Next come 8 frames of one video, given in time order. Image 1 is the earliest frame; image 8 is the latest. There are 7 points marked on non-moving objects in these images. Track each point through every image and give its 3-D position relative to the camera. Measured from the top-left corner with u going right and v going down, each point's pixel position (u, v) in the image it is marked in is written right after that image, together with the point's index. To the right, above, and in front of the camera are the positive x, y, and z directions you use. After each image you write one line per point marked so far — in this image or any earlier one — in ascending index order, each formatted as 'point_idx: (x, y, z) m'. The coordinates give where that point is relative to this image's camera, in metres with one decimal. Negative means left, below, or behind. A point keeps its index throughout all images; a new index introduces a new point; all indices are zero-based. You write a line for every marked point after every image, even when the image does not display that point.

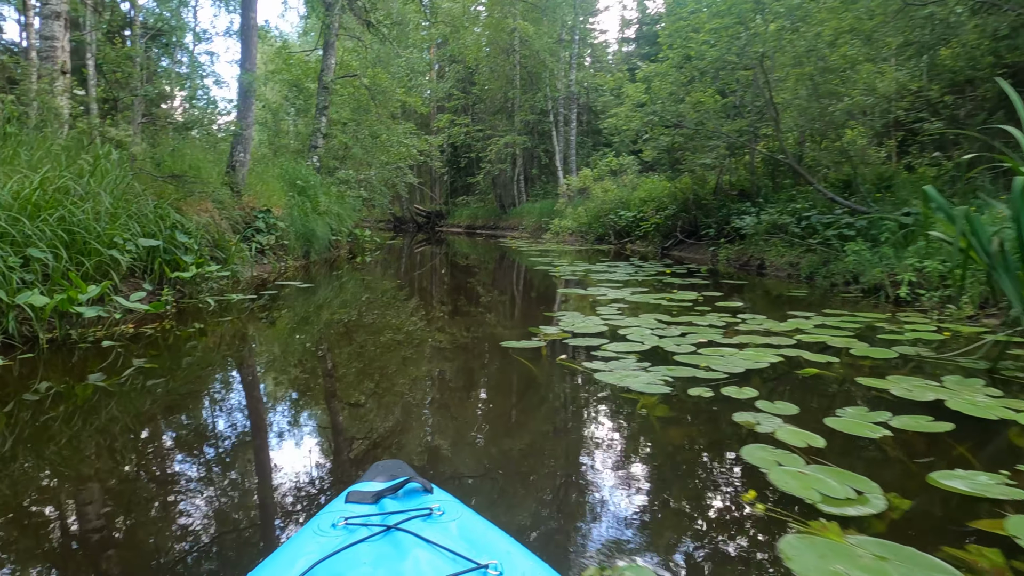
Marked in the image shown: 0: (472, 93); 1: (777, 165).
0: (-1.2, +5.7, +19.5) m
1: (+3.1, +1.4, +7.8) m
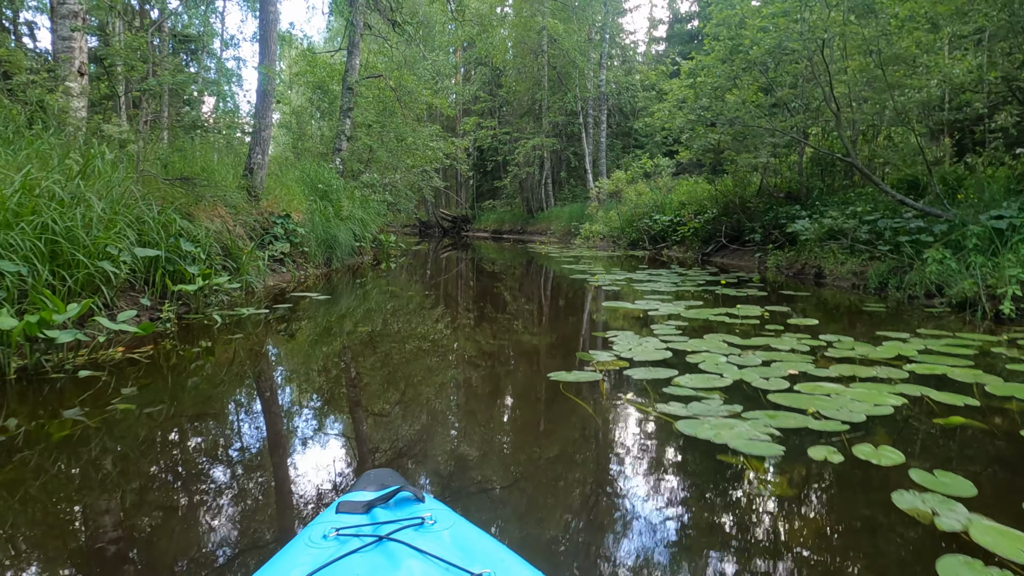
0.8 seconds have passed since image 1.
0: (-0.4, +5.5, +19.1) m
1: (+3.5, +1.3, +7.2) m
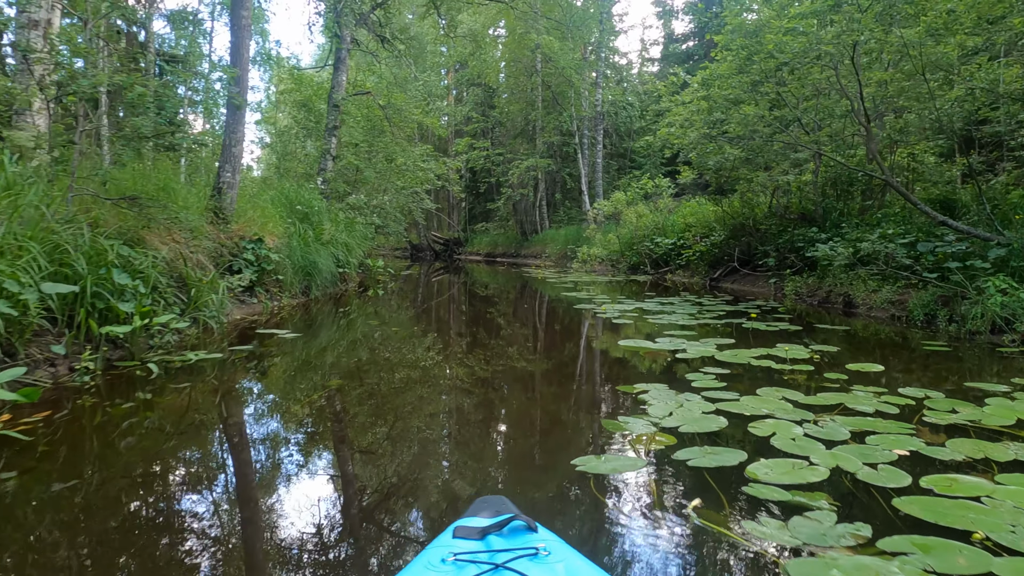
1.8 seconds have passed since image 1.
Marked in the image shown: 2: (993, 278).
0: (-0.6, +4.8, +18.7) m
1: (+3.4, +1.1, +6.7) m
2: (+2.8, +0.1, +3.9) m
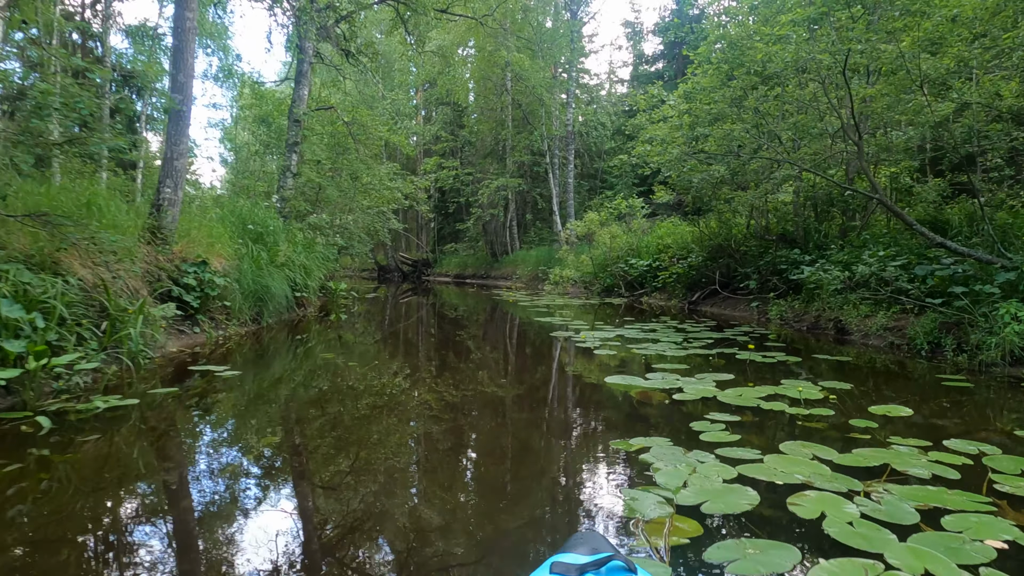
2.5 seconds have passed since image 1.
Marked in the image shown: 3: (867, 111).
0: (-1.4, +4.2, +18.4) m
1: (+3.1, +0.8, +6.5) m
2: (+2.7, -0.1, +3.6) m
3: (+2.8, +1.4, +5.3) m
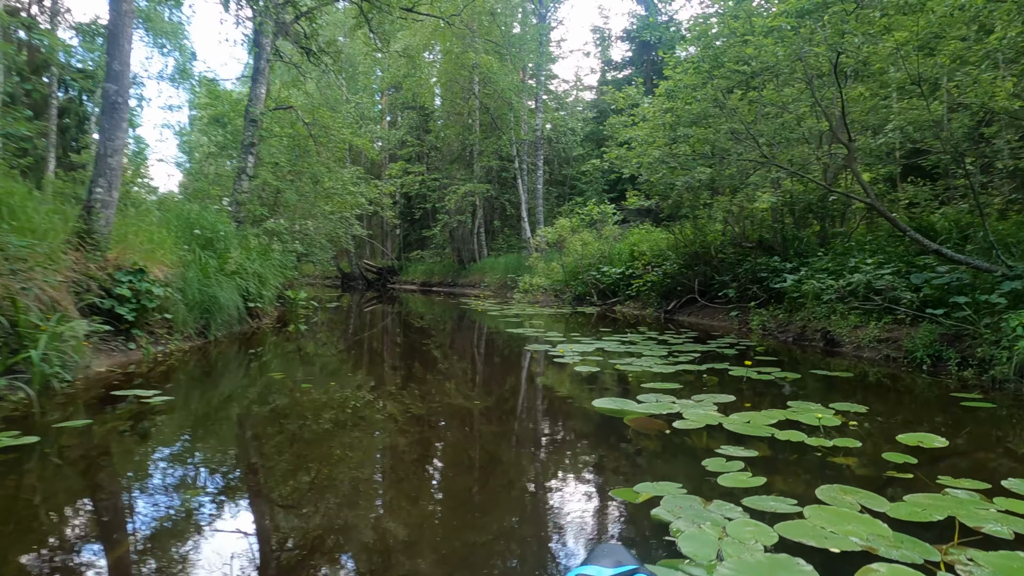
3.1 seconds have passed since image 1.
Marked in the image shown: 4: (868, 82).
0: (-2.3, +4.0, +18.0) m
1: (+2.9, +0.8, +6.3) m
2: (+2.5, -0.1, +3.4) m
3: (+2.6, +1.4, +5.1) m
4: (+2.6, +1.5, +4.9) m
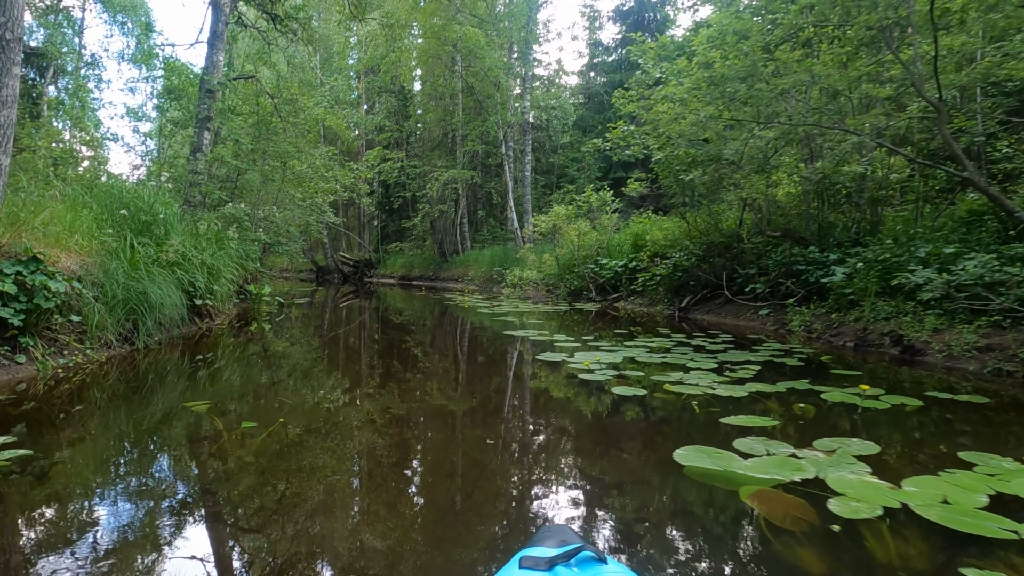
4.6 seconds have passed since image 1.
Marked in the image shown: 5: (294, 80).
0: (-2.7, +4.2, +17.0) m
1: (+2.8, +0.8, +5.5) m
2: (+2.6, -0.1, +2.5) m
3: (+2.6, +1.4, +4.3) m
4: (+2.7, +1.6, +4.1) m
5: (-3.0, +2.9, +9.2) m
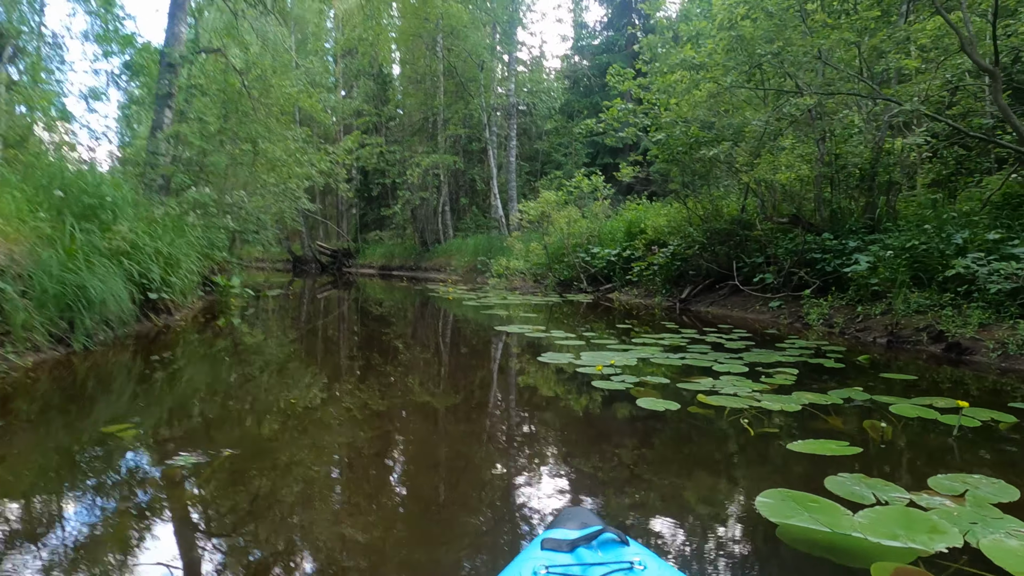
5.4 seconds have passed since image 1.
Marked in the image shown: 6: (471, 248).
0: (-3.1, +4.4, +16.3) m
1: (+2.8, +0.9, +5.1) m
2: (+2.6, -0.1, +2.2) m
3: (+2.6, +1.4, +3.9) m
4: (+2.6, +1.6, +3.7) m
5: (-3.2, +3.0, +8.6) m
6: (-0.8, +0.8, +13.1) m
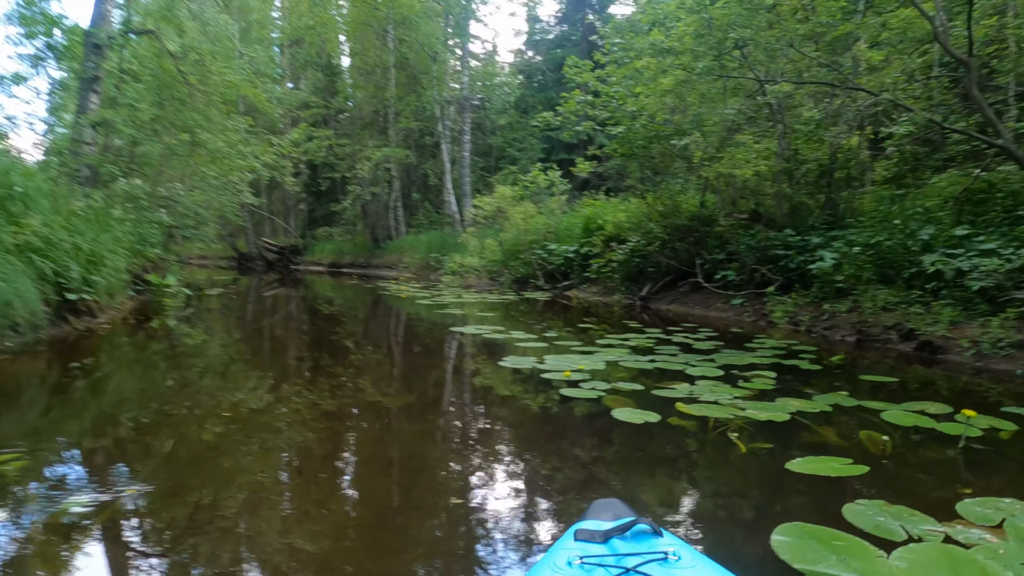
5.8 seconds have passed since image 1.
0: (-4.2, +4.4, +15.8) m
1: (+2.4, +0.9, +5.0) m
2: (+2.5, -0.1, +2.1) m
3: (+2.4, +1.5, +3.8) m
4: (+2.4, +1.6, +3.6) m
5: (-3.8, +3.0, +8.1) m
6: (-1.7, +0.8, +12.8) m
